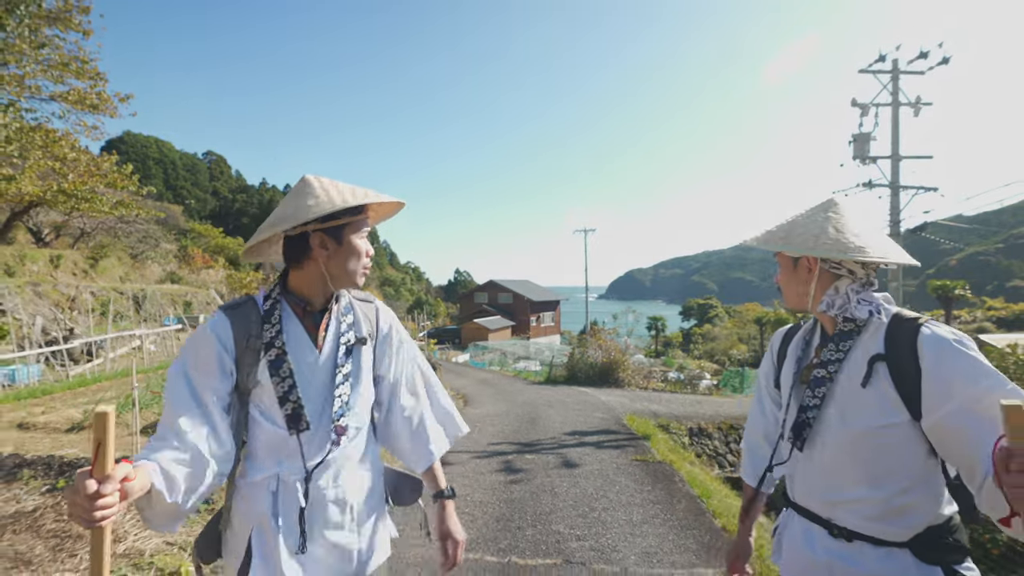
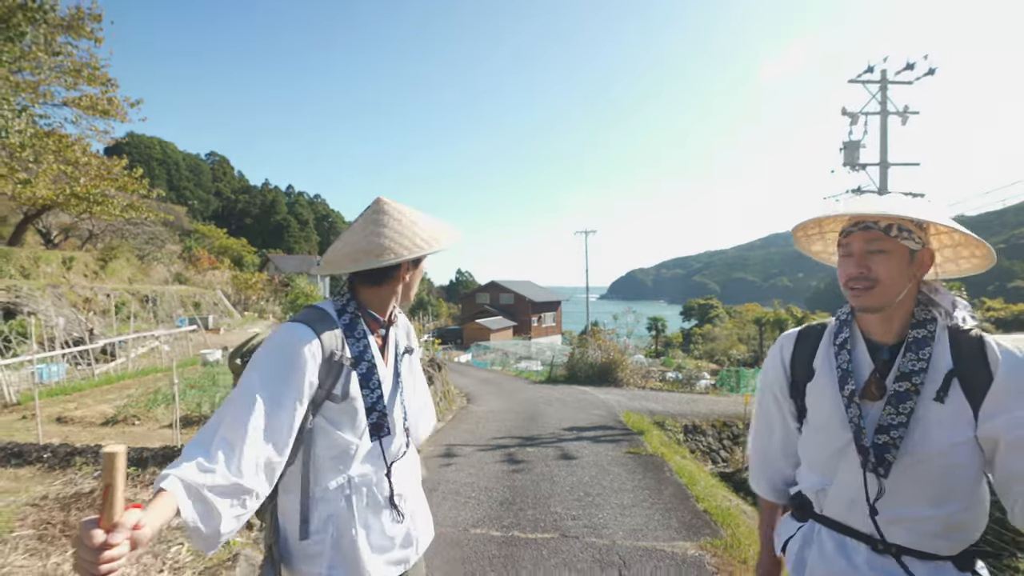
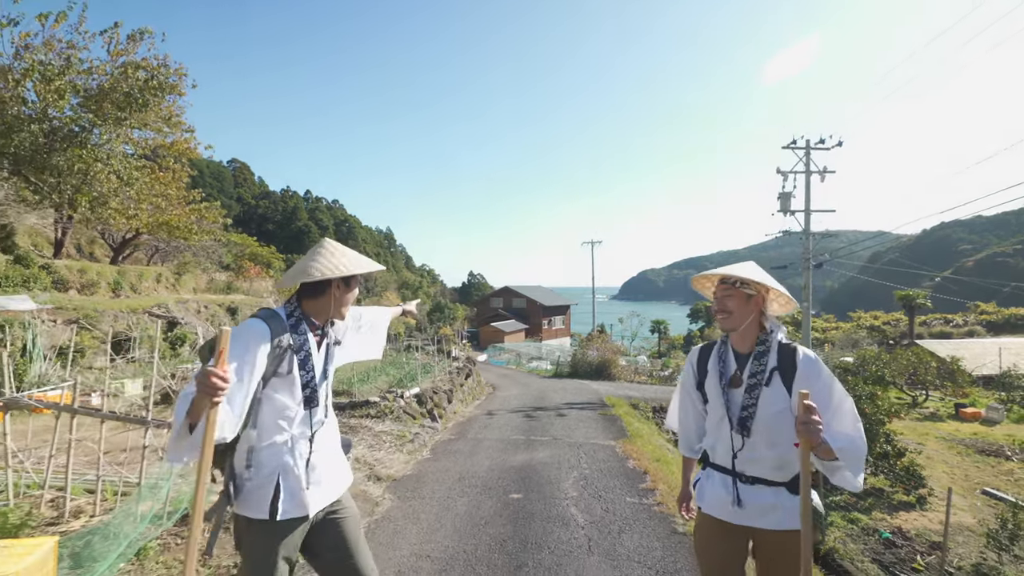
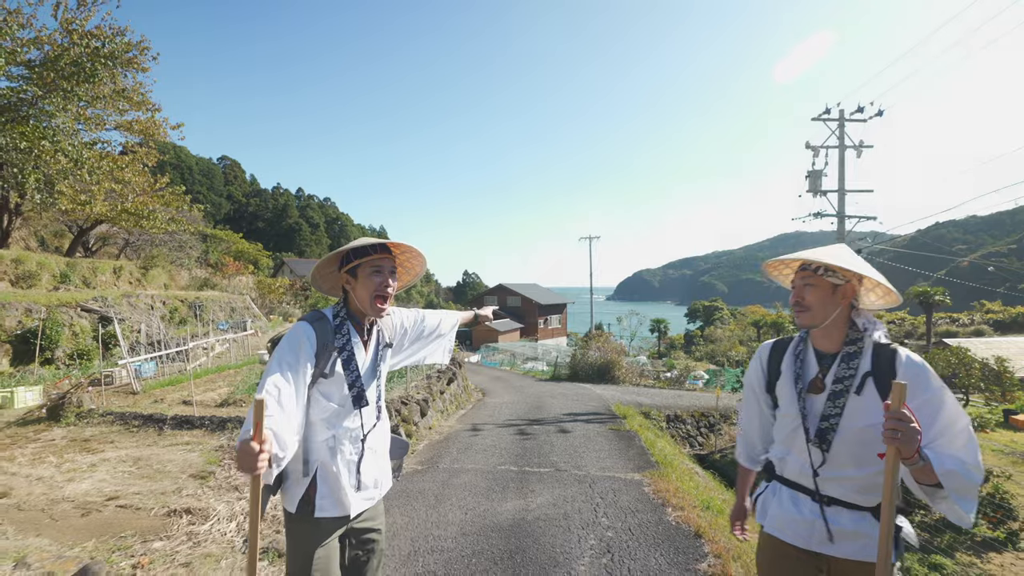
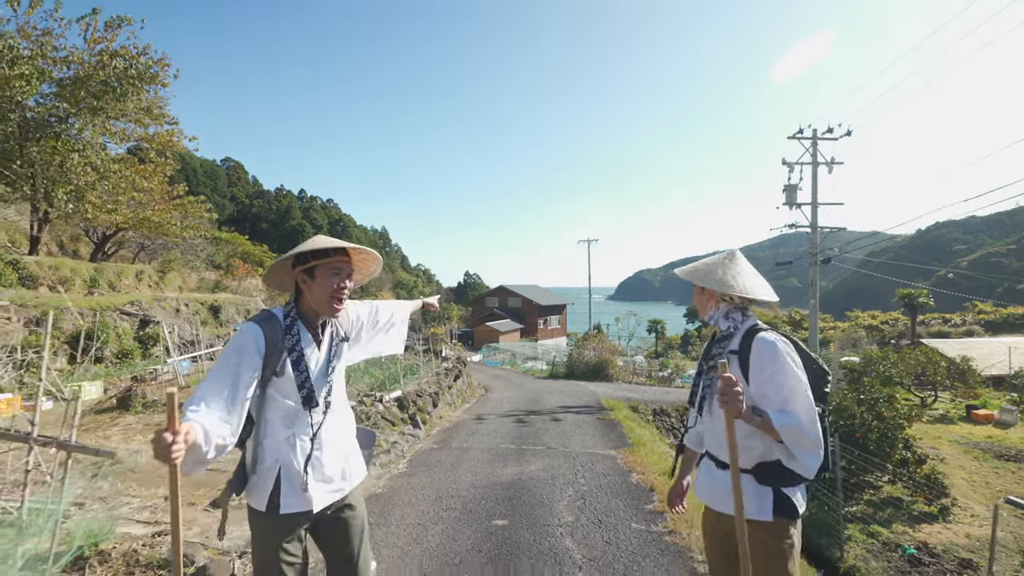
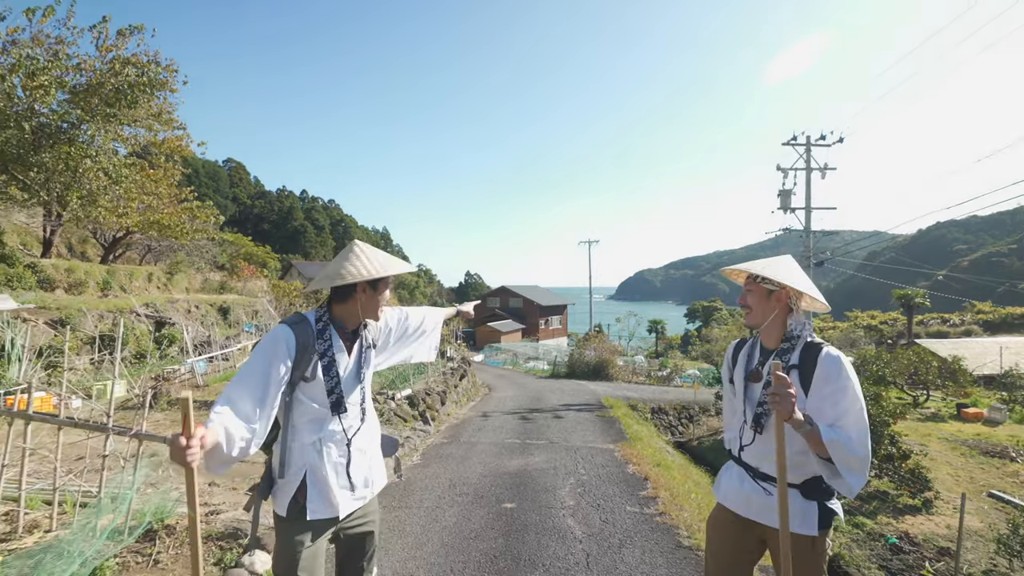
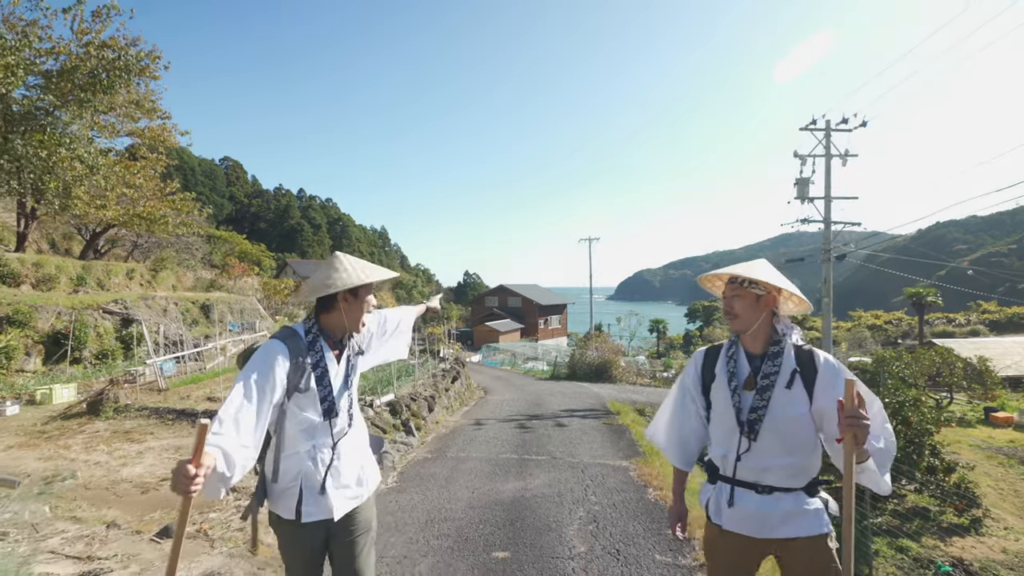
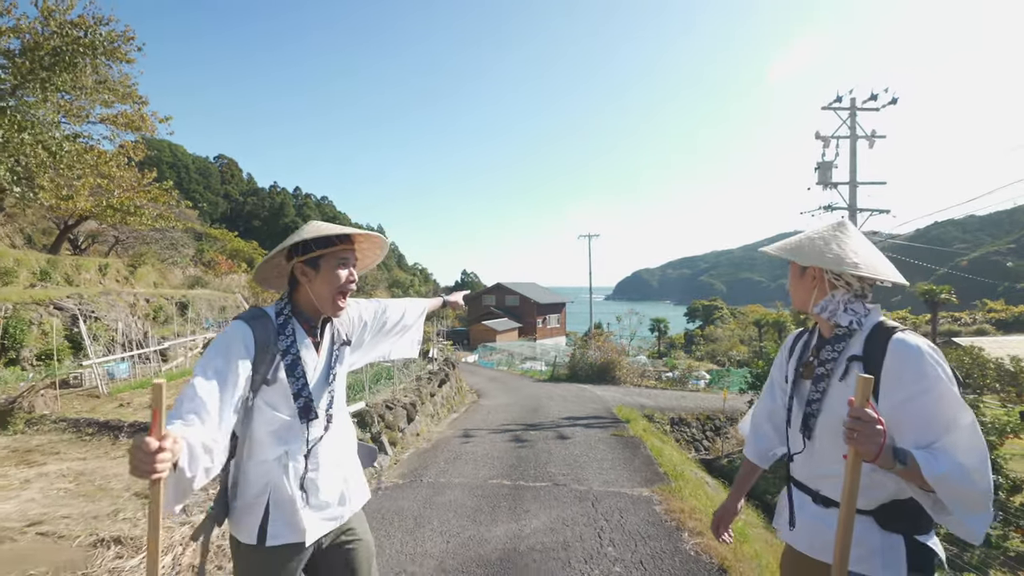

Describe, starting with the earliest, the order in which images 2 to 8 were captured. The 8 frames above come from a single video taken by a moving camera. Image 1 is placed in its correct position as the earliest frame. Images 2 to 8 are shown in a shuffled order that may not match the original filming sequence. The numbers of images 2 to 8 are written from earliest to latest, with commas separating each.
2, 8, 4, 7, 5, 6, 3
